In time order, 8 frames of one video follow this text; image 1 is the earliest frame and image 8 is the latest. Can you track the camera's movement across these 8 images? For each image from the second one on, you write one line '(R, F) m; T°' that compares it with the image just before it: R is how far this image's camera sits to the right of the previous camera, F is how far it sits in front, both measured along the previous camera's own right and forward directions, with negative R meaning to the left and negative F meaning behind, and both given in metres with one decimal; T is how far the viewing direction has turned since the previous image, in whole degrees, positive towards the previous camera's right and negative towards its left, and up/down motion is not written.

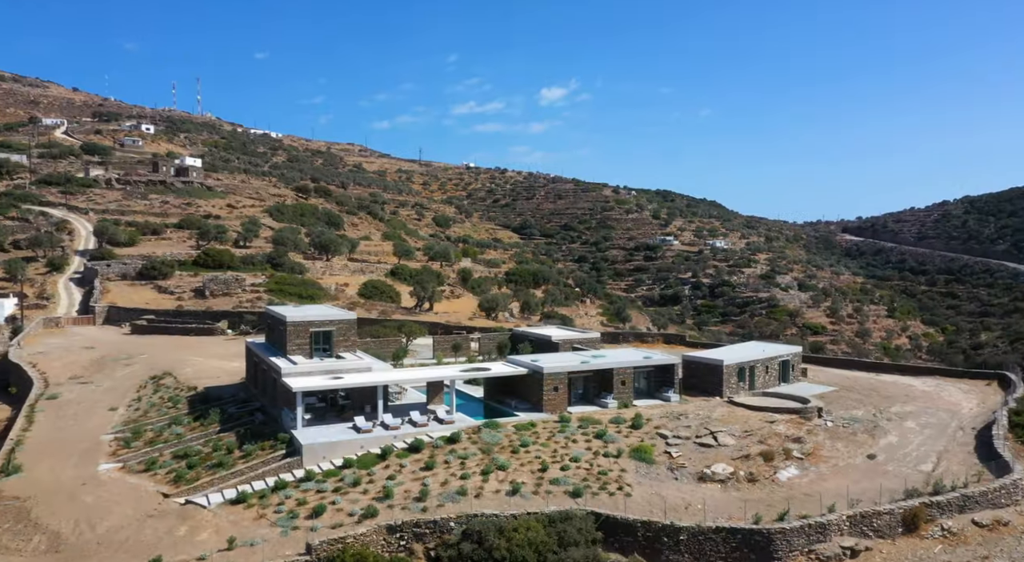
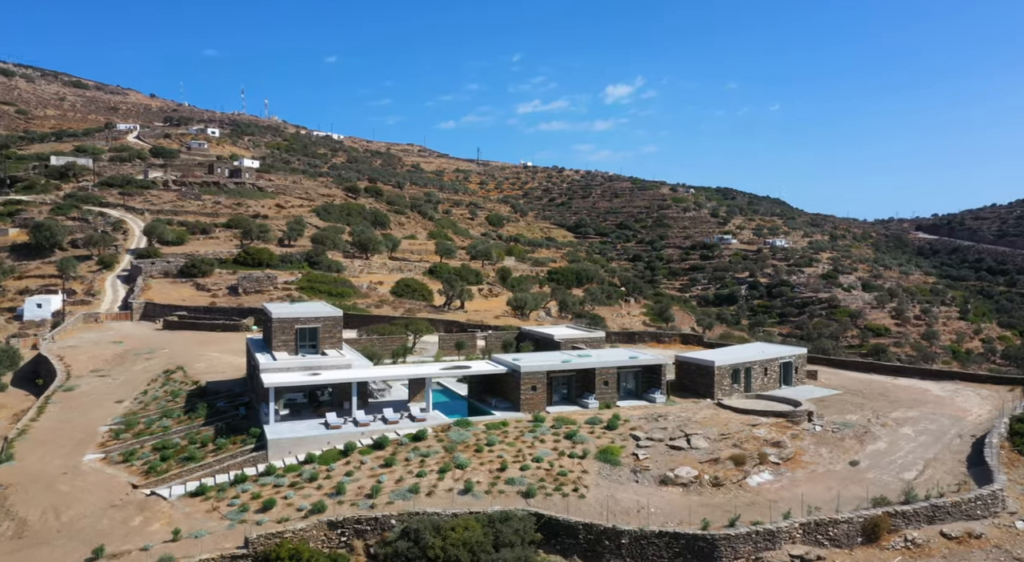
(+1.6, +0.2) m; -3°
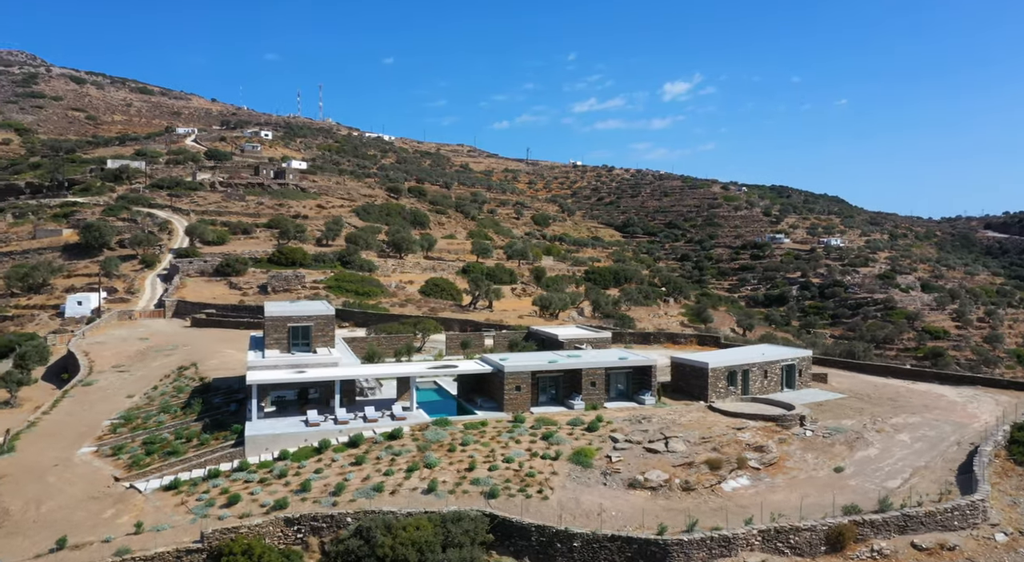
(+1.3, +0.1) m; -3°
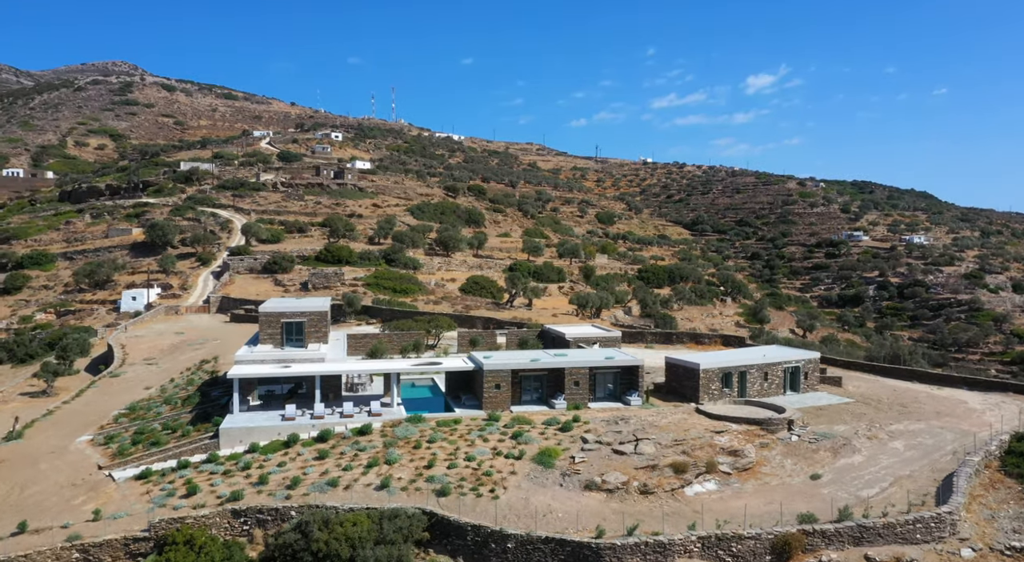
(+1.7, +0.2) m; -4°
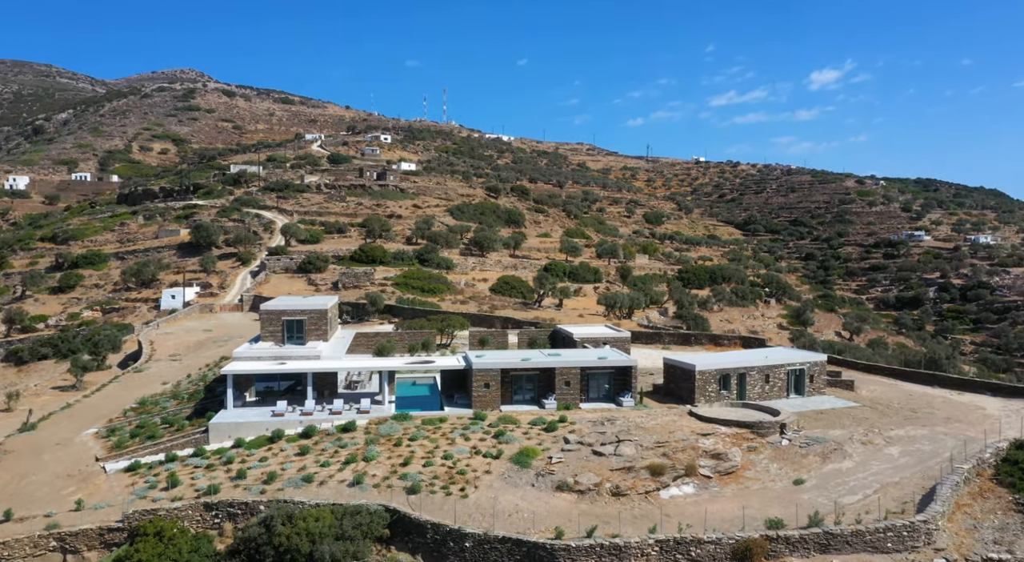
(+1.2, 0.0) m; -3°
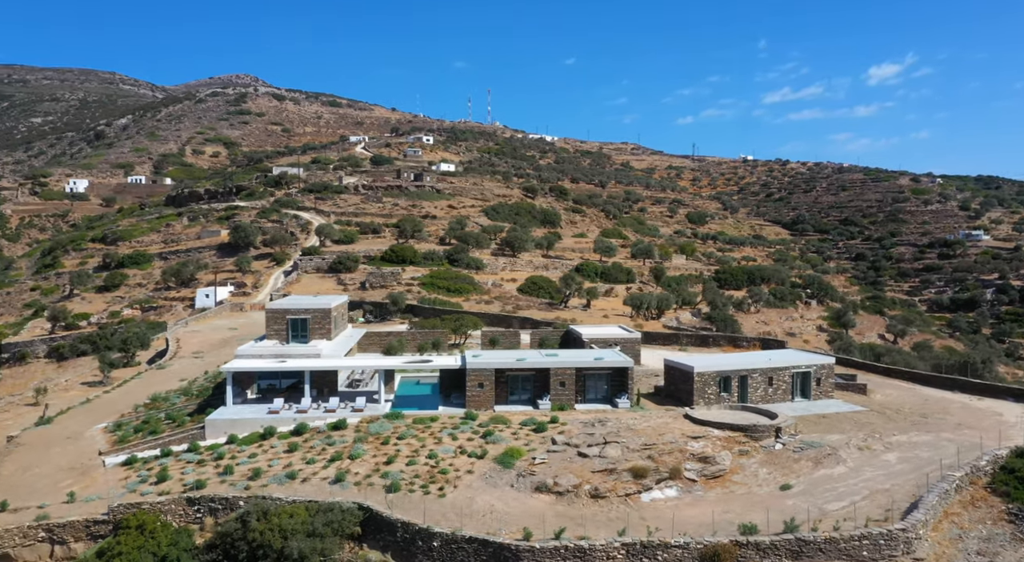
(+1.0, 0.0) m; -3°
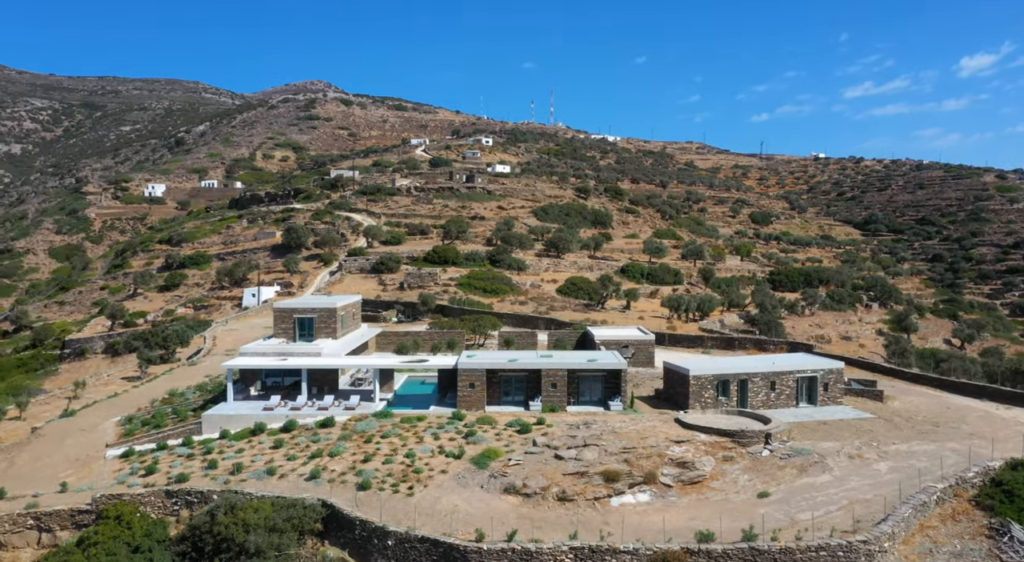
(+1.4, 0.0) m; -4°
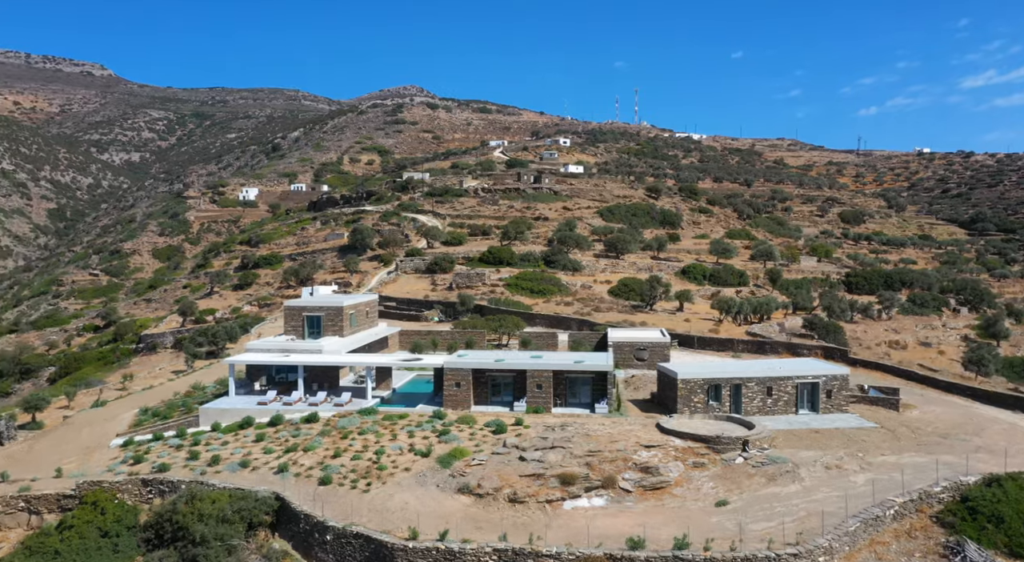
(+2.0, 0.0) m; -5°
